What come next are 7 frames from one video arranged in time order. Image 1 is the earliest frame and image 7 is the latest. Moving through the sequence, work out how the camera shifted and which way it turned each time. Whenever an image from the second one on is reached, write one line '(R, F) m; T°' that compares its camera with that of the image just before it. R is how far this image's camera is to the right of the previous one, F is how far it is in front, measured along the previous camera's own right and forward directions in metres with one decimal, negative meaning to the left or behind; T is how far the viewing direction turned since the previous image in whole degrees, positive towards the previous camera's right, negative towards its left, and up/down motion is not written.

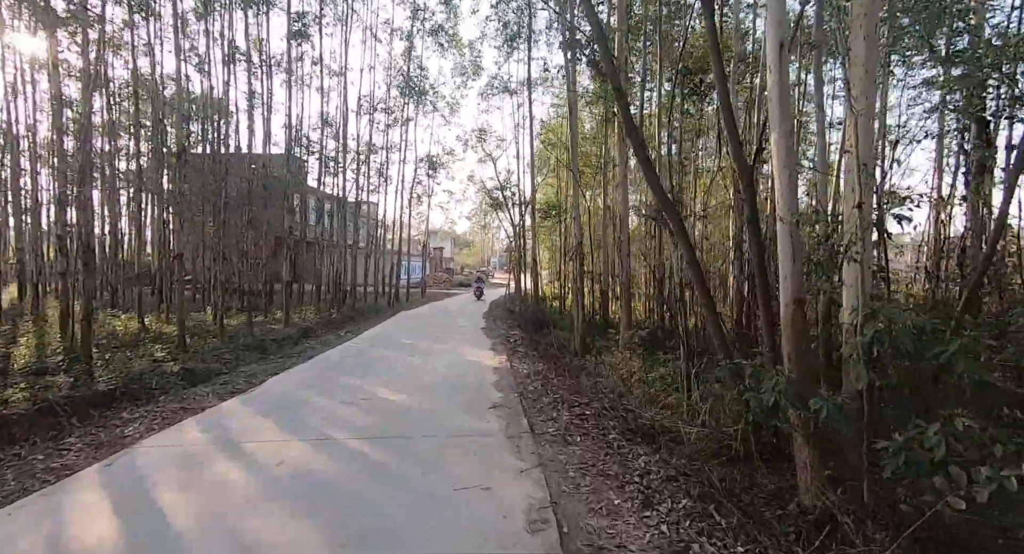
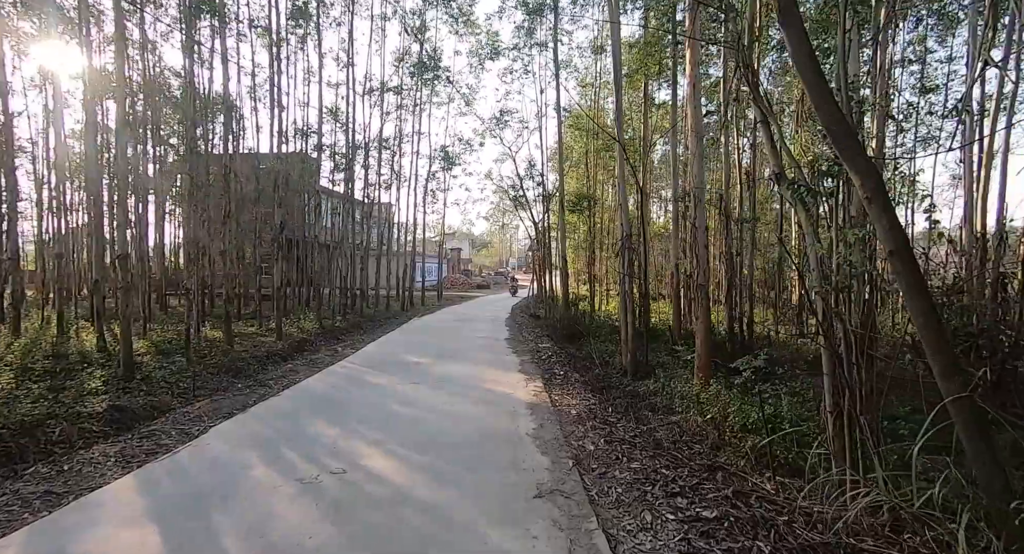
(-0.2, +1.7) m; -2°
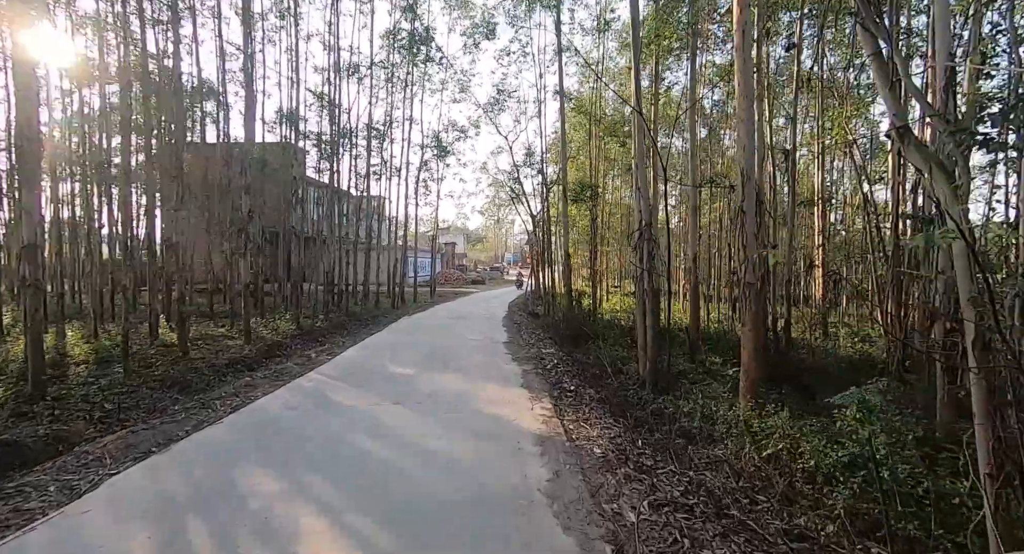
(-0.1, +1.0) m; +1°
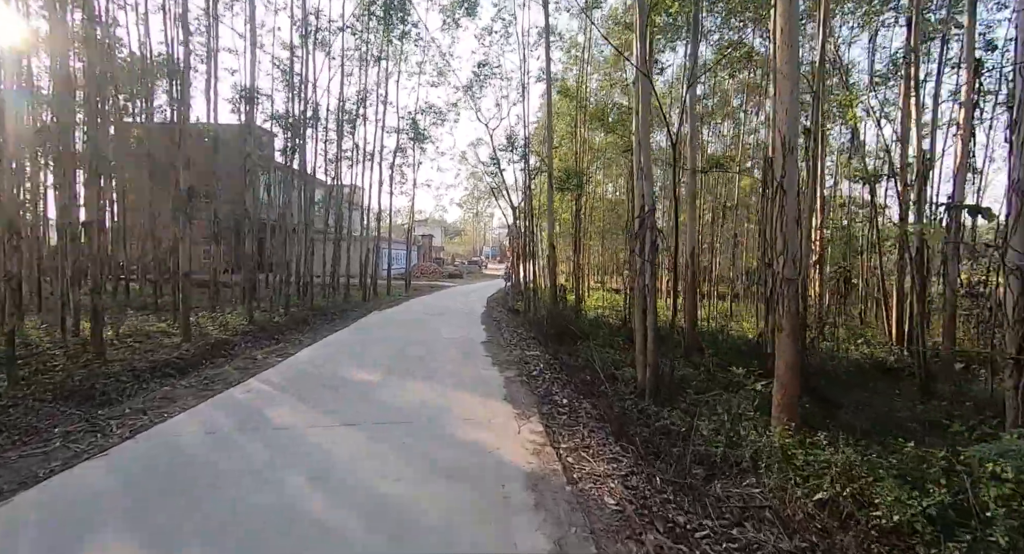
(0.0, +0.9) m; +3°
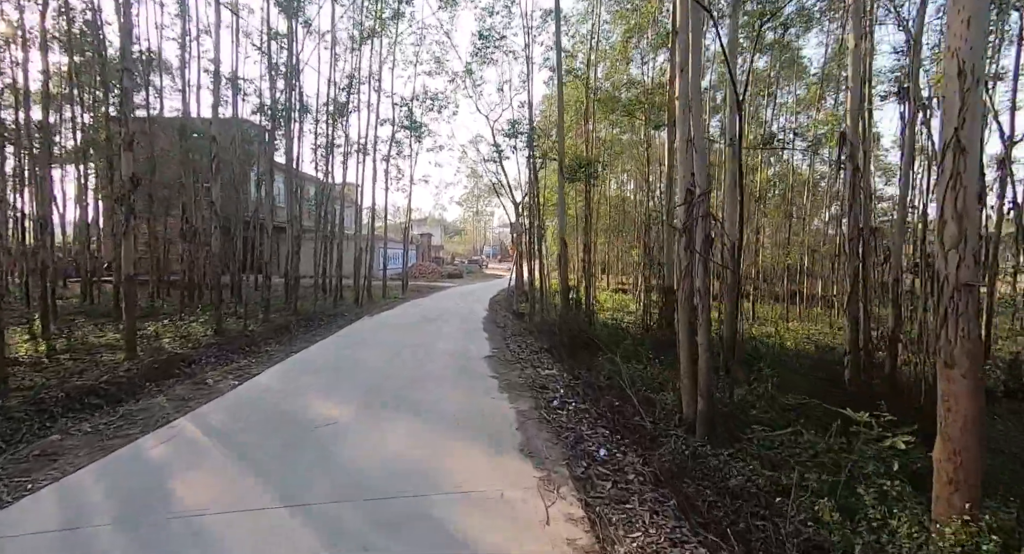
(-0.1, +1.2) m; 0°
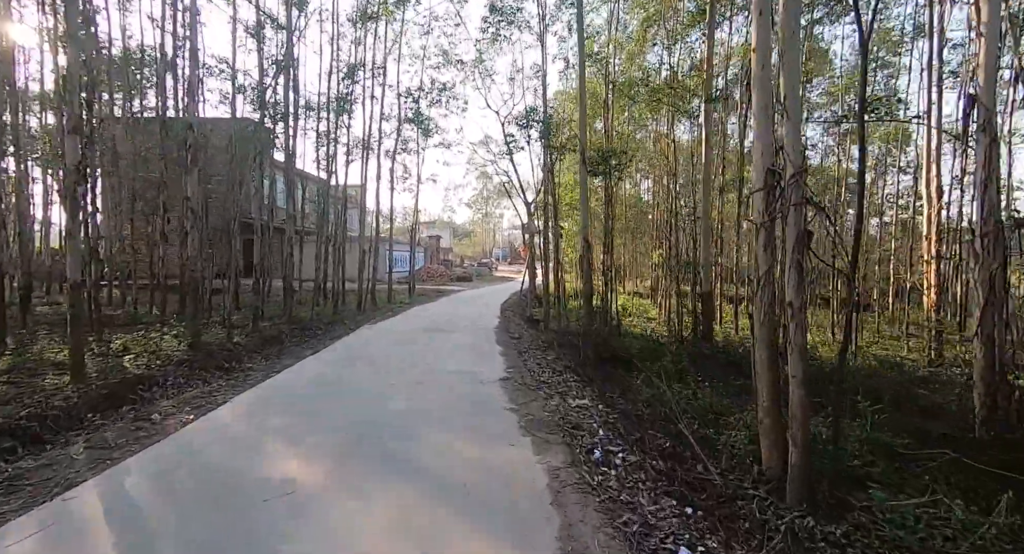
(-0.1, +1.0) m; -1°
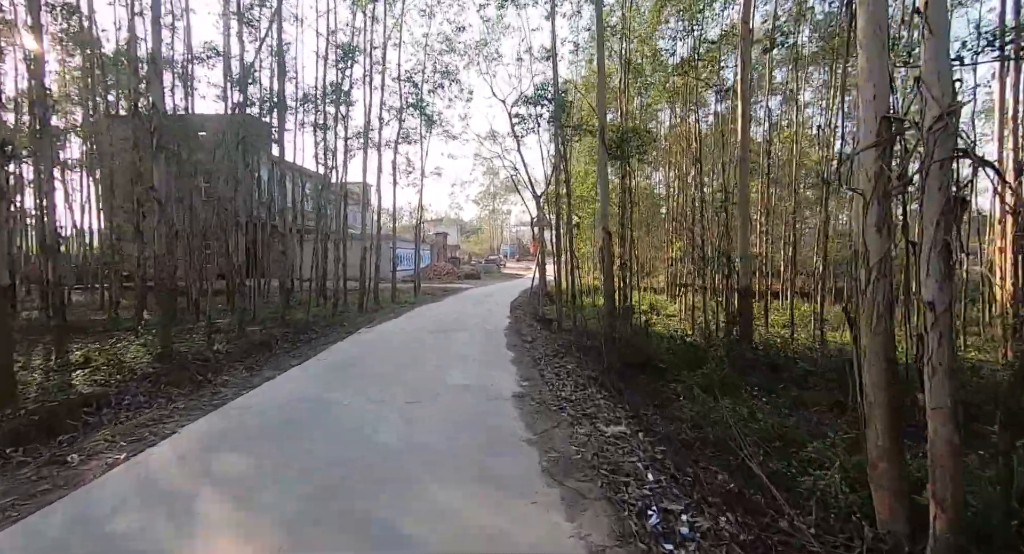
(-0.1, +0.9) m; -1°
